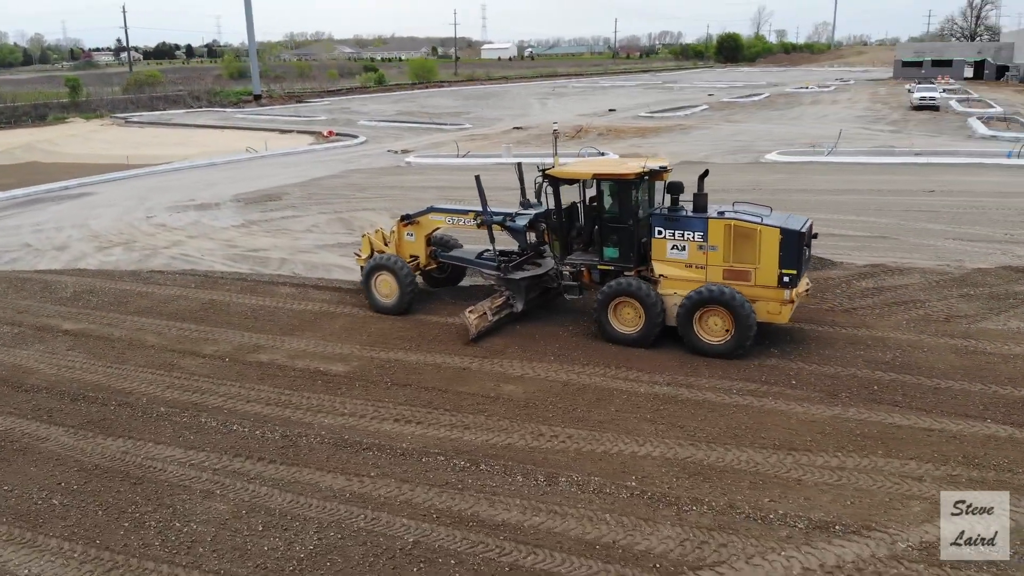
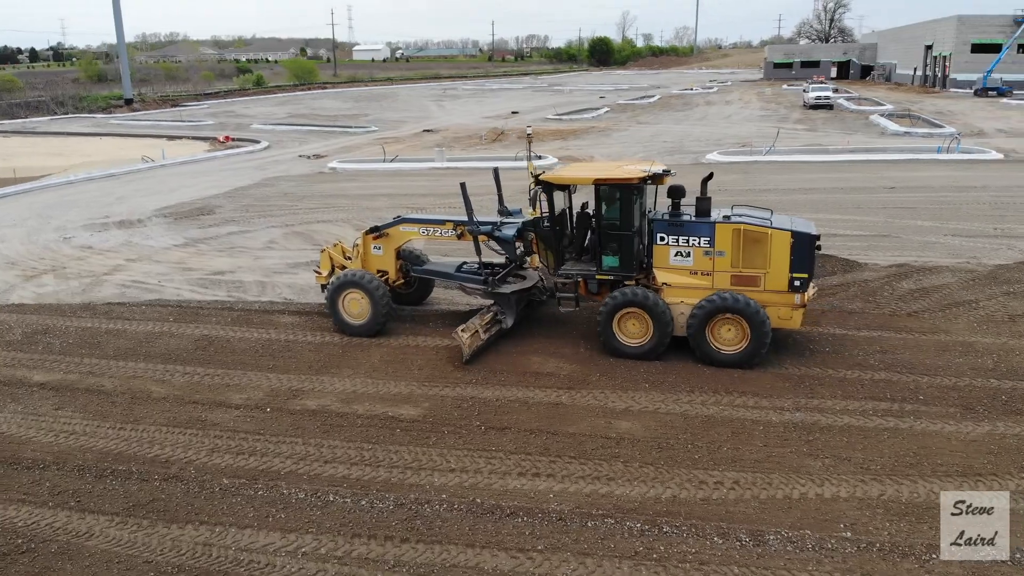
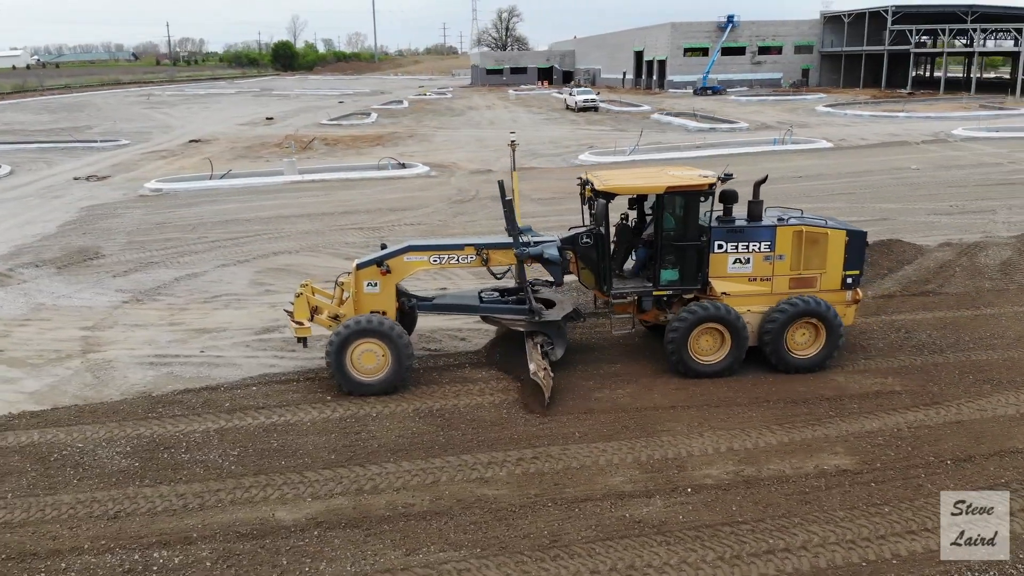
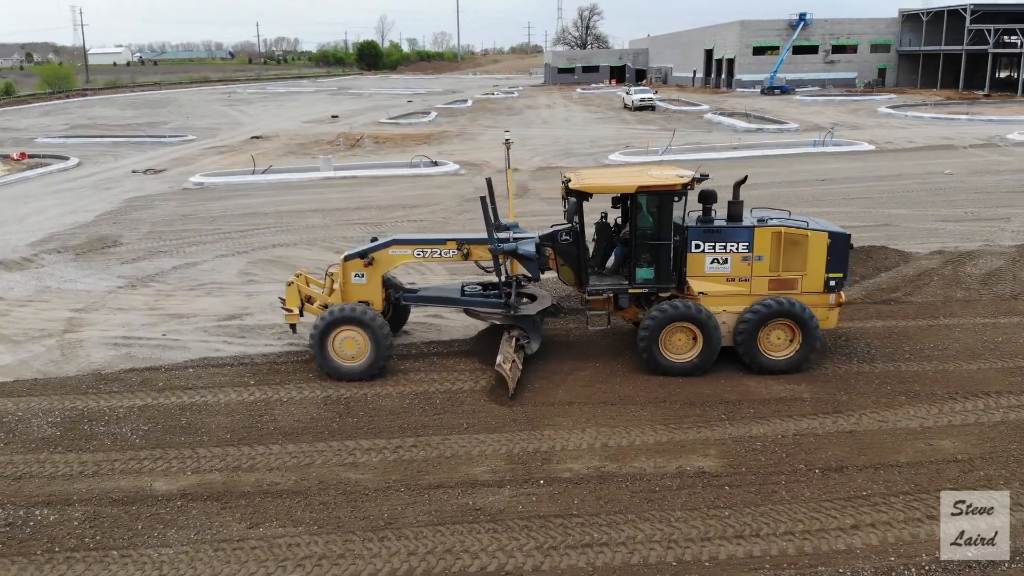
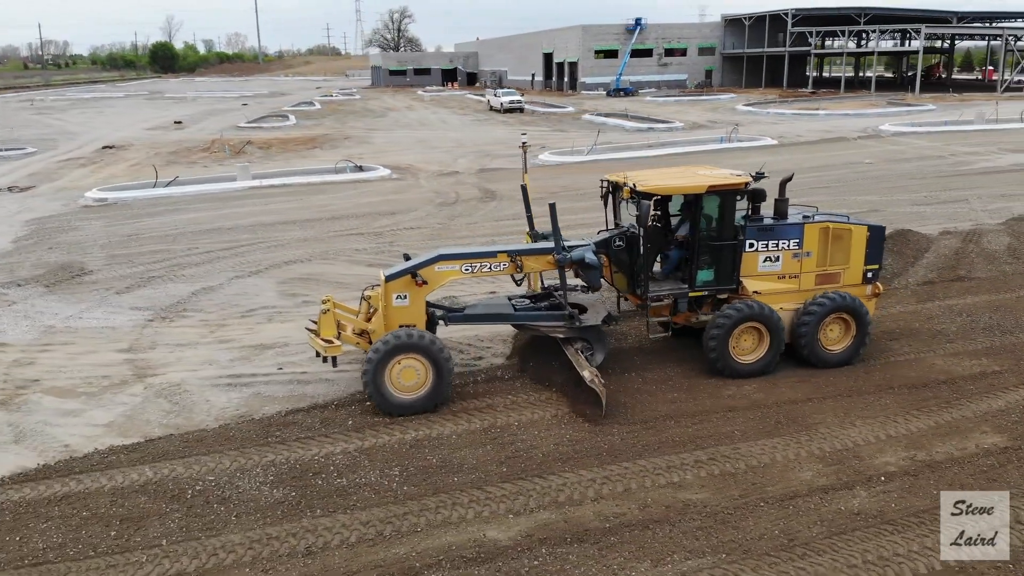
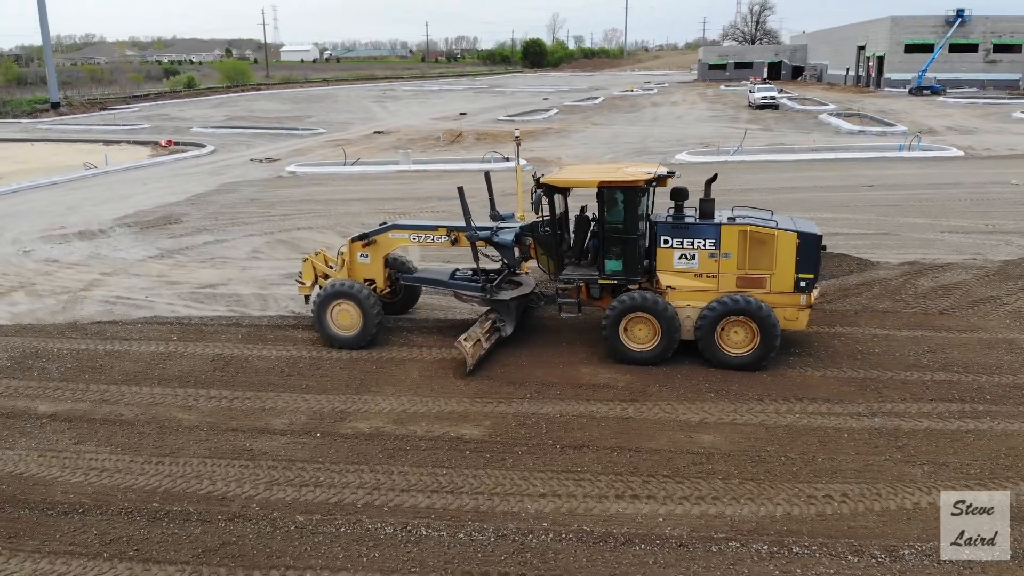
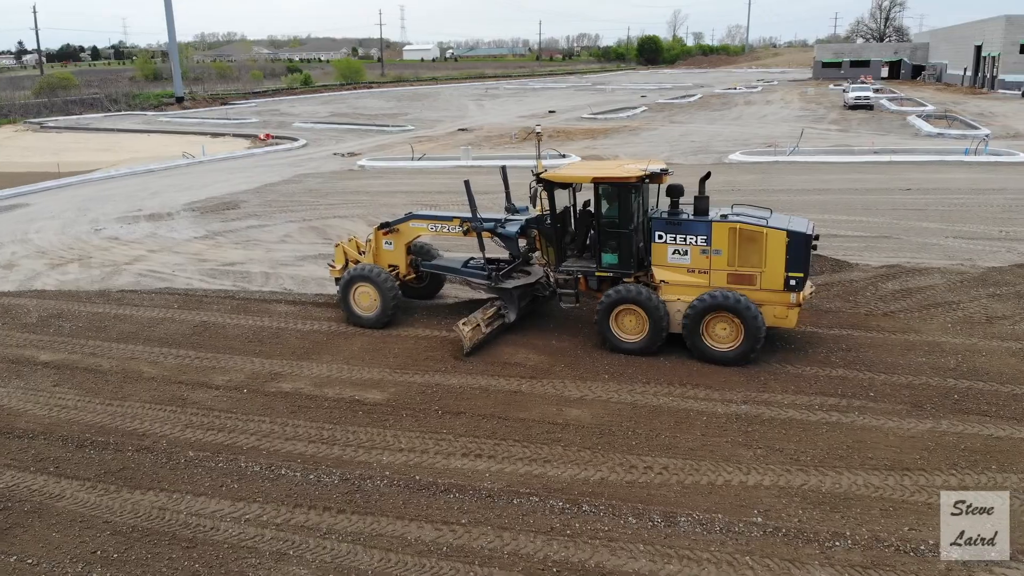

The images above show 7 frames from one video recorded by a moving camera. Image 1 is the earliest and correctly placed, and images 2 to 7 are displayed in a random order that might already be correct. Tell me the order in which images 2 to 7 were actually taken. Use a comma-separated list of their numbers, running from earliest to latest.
7, 2, 6, 4, 3, 5
